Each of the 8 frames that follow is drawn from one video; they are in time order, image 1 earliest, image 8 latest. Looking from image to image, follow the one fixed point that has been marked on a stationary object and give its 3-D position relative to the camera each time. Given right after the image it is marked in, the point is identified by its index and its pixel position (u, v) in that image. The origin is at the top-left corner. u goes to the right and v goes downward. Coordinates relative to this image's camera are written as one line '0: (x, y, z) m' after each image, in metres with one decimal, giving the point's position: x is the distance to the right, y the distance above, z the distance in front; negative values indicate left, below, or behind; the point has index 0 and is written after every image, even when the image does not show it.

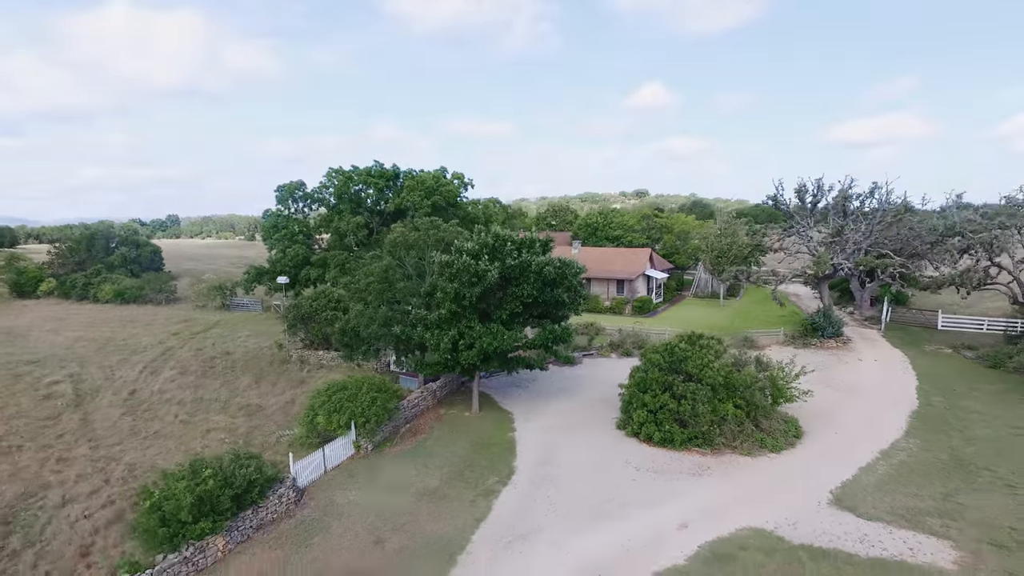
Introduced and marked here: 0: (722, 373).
0: (+4.0, -1.7, +11.9) m
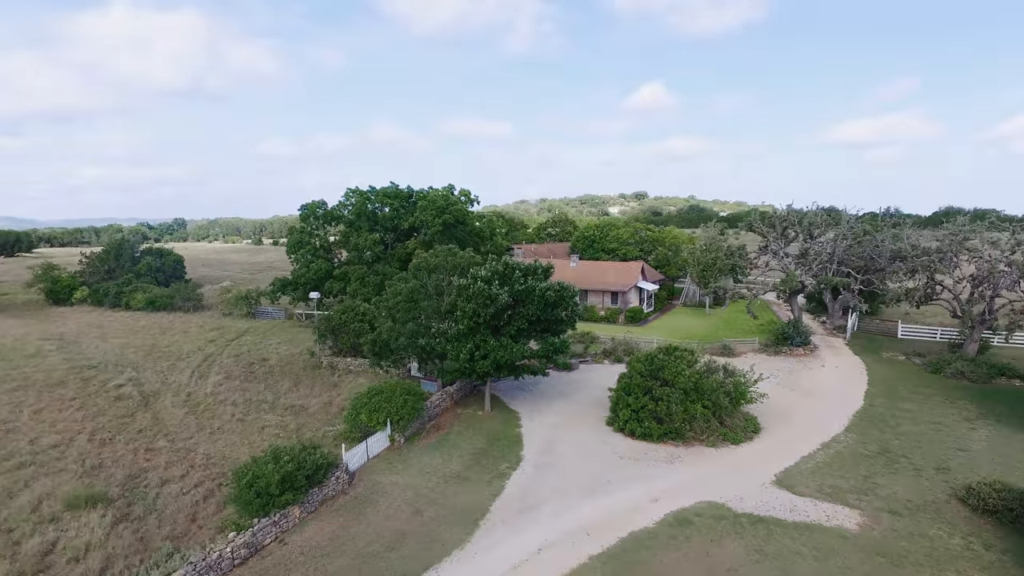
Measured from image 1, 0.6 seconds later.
0: (+4.2, -2.1, +14.5) m
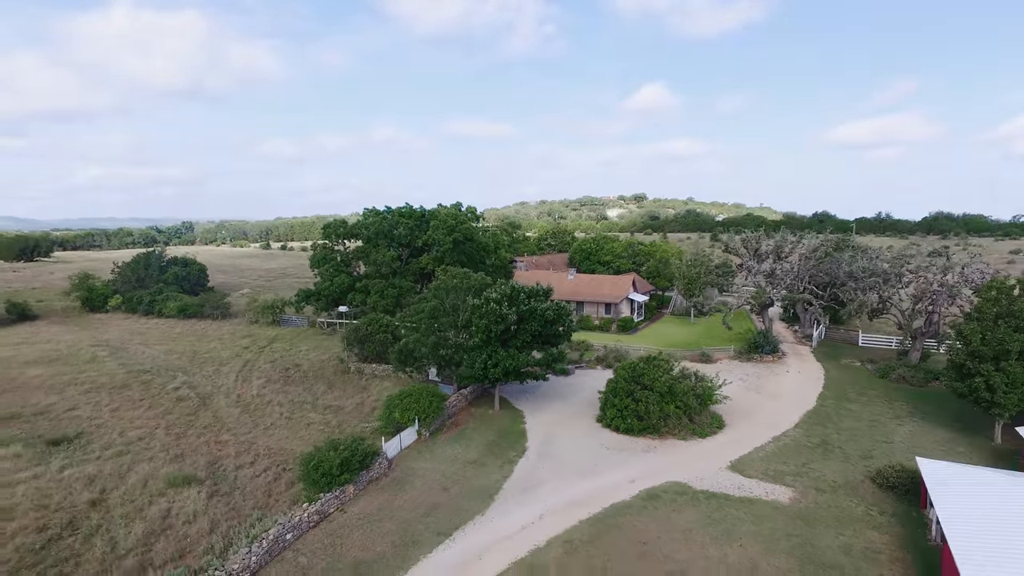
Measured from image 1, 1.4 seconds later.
0: (+4.4, -2.7, +17.5) m
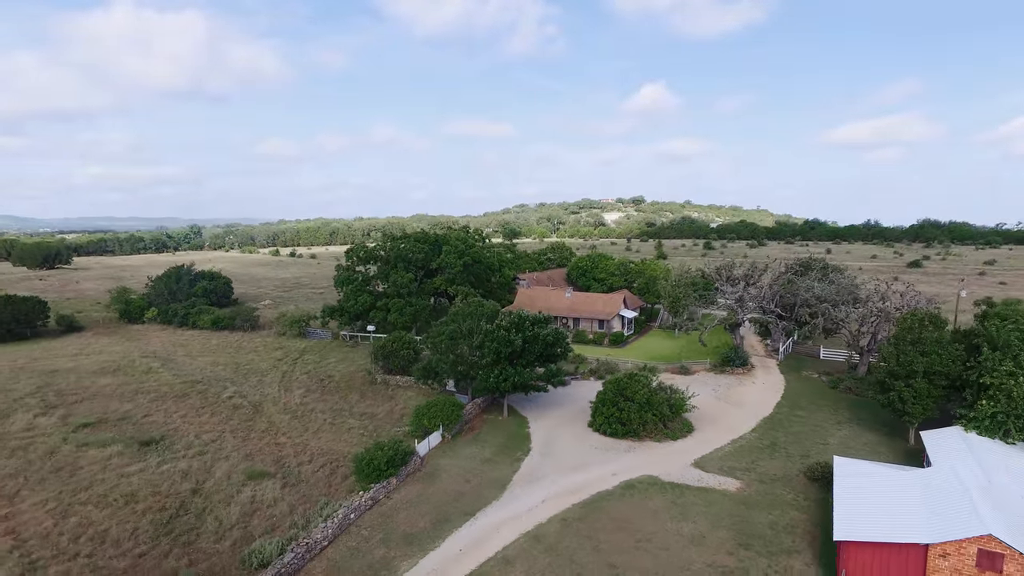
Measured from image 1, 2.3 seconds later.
0: (+4.6, -3.8, +21.4) m
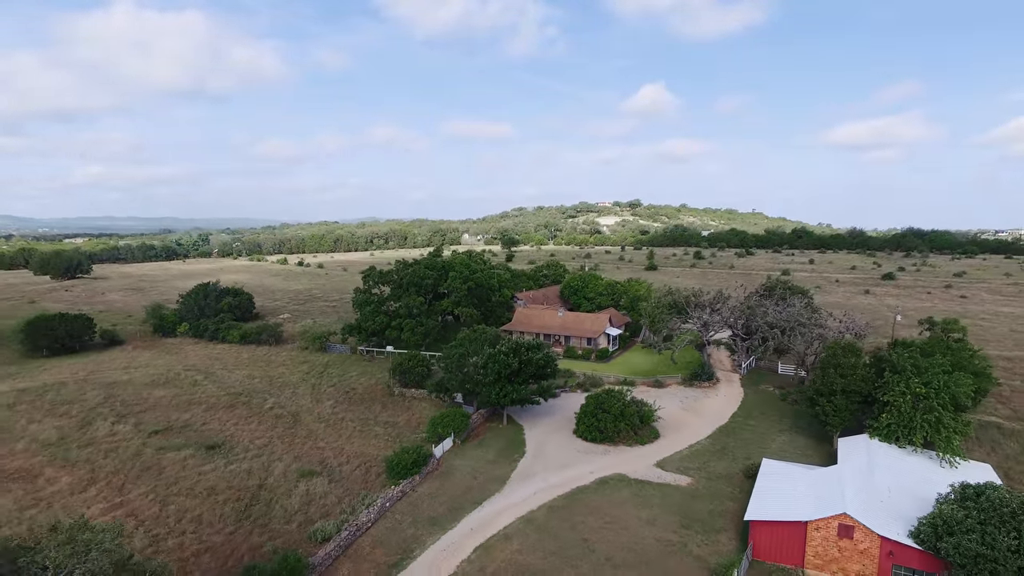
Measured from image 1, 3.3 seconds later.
0: (+4.5, -5.1, +26.1) m
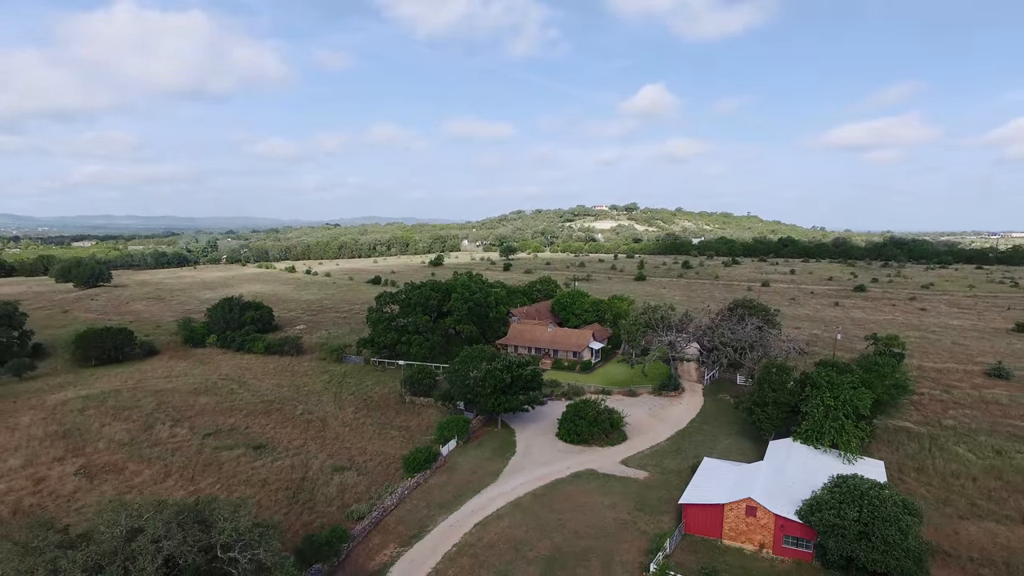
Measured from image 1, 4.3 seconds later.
0: (+4.2, -6.6, +31.7) m
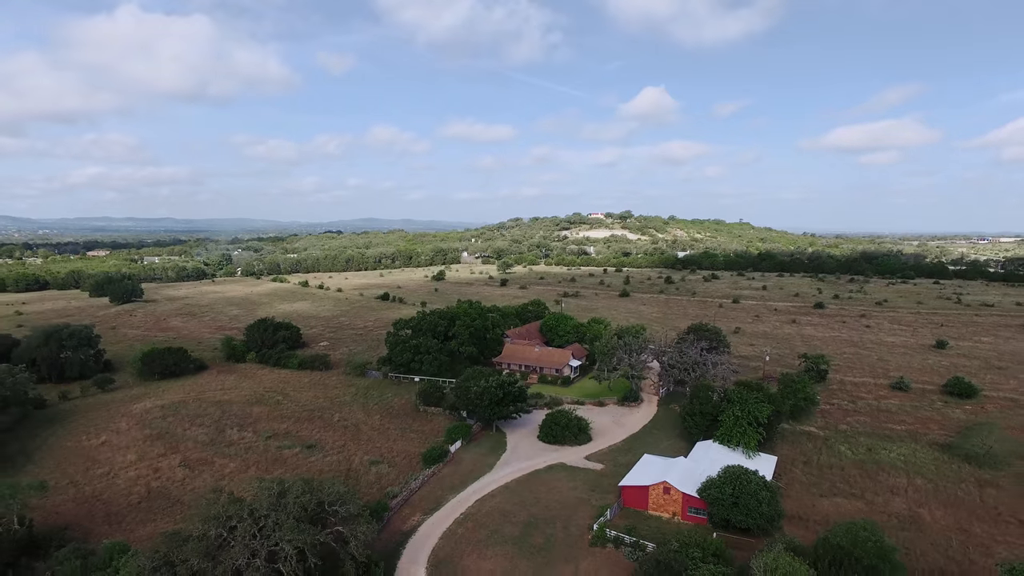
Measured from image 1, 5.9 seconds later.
0: (+3.6, -9.1, +41.5) m
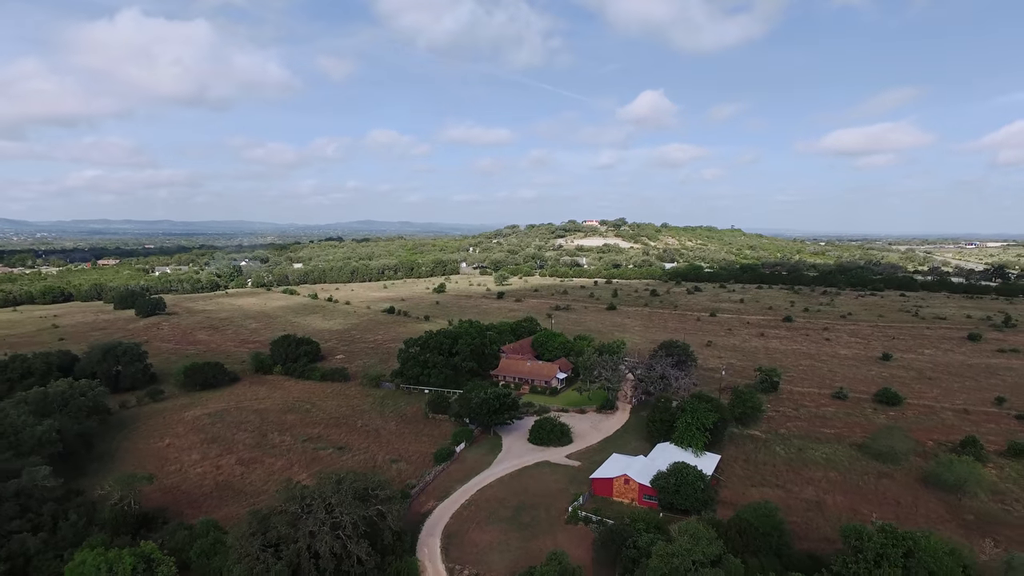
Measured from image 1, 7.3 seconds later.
0: (+3.2, -11.4, +50.2) m
